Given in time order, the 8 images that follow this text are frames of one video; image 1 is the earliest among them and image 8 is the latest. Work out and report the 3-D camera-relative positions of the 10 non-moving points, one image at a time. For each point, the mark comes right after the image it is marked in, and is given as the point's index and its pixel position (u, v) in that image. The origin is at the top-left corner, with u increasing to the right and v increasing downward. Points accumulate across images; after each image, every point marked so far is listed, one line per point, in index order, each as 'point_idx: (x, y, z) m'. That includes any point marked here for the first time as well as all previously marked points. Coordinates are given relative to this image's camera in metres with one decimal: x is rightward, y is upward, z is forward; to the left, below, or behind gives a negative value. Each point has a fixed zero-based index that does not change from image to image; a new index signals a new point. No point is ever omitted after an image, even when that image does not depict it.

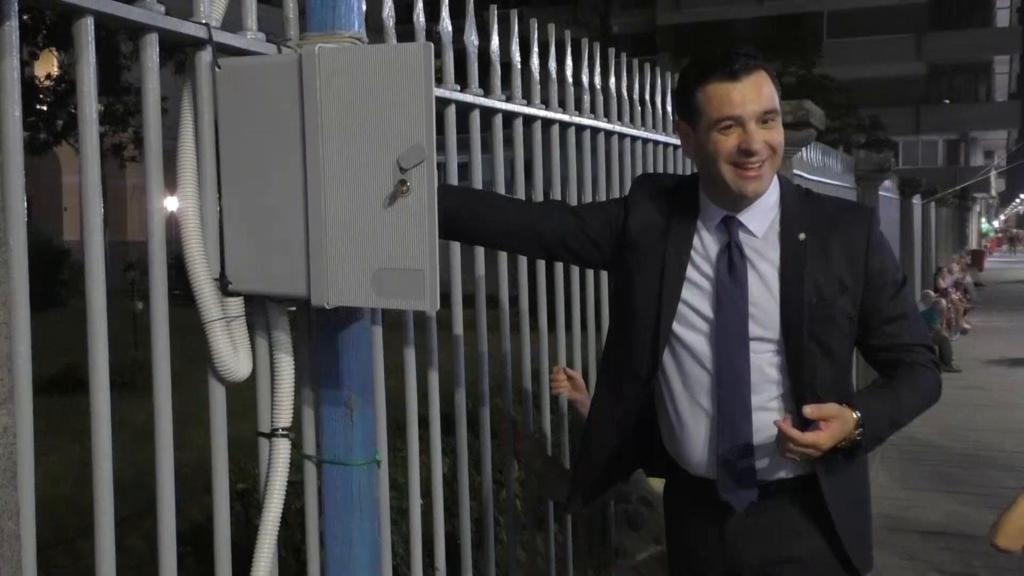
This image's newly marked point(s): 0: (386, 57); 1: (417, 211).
0: (-0.4, +0.8, +2.2) m
1: (-0.3, +0.3, +2.1) m
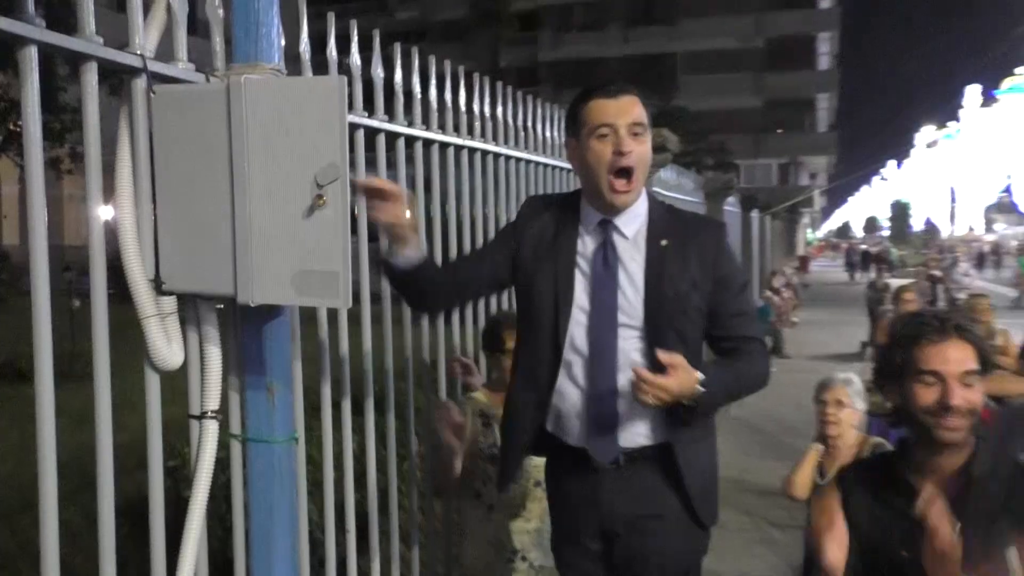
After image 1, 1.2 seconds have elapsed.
0: (-0.8, +0.8, +2.5) m
1: (-0.7, +0.3, +2.5) m
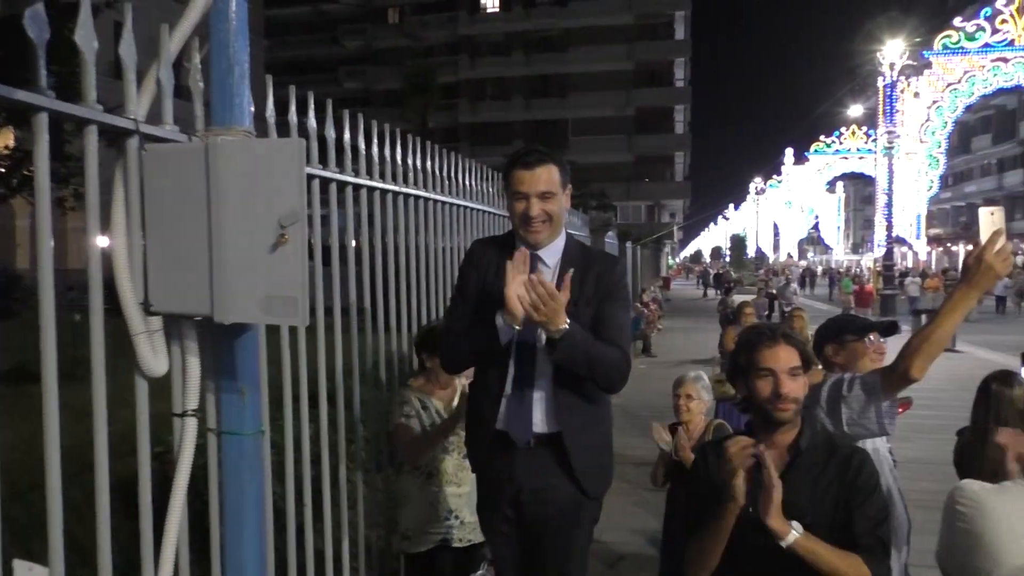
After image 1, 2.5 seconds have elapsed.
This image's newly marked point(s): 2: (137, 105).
0: (-1.2, +0.7, +3.2) m
1: (-1.1, +0.2, +3.2) m
2: (-1.9, +0.9, +3.2) m
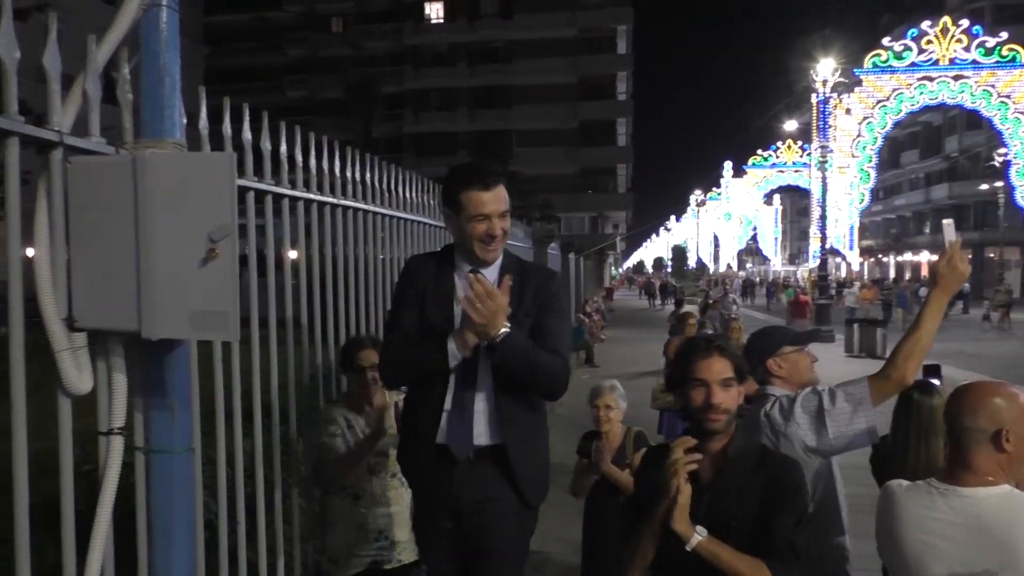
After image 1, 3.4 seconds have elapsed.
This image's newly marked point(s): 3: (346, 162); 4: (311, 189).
0: (-1.5, +0.6, +3.2) m
1: (-1.4, +0.1, +3.2) m
2: (-2.2, +0.8, +3.1) m
3: (-1.1, +0.8, +4.2) m
4: (-1.2, +0.6, +4.0) m
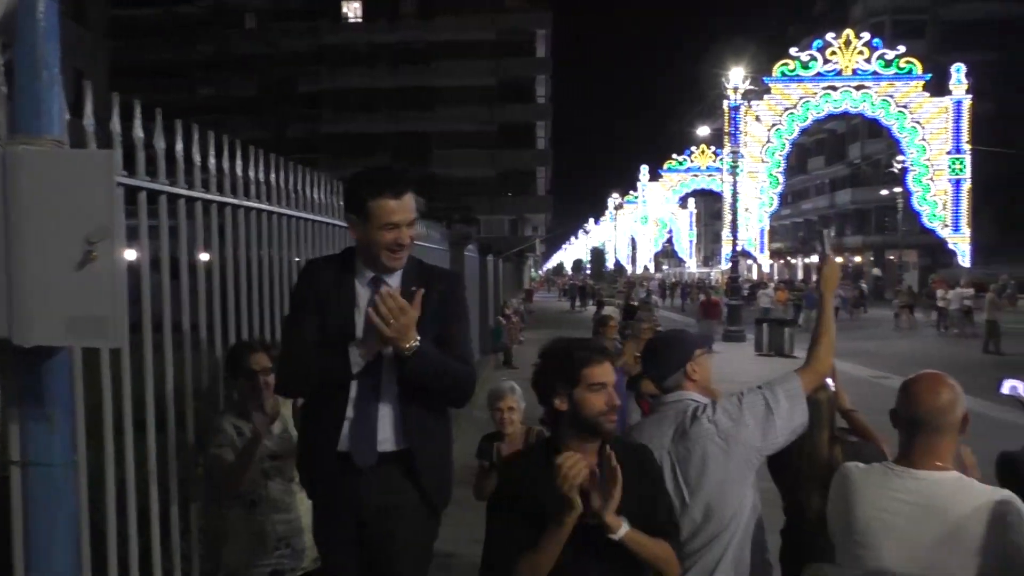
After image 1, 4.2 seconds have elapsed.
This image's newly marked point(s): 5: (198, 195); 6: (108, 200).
0: (-2.0, +0.6, +3.0) m
1: (-1.9, +0.1, +3.0) m
2: (-2.7, +0.8, +2.9) m
3: (-1.6, +0.8, +4.1) m
4: (-1.8, +0.6, +3.9) m
5: (-1.8, +0.5, +3.7) m
6: (-1.9, +0.4, +3.0) m
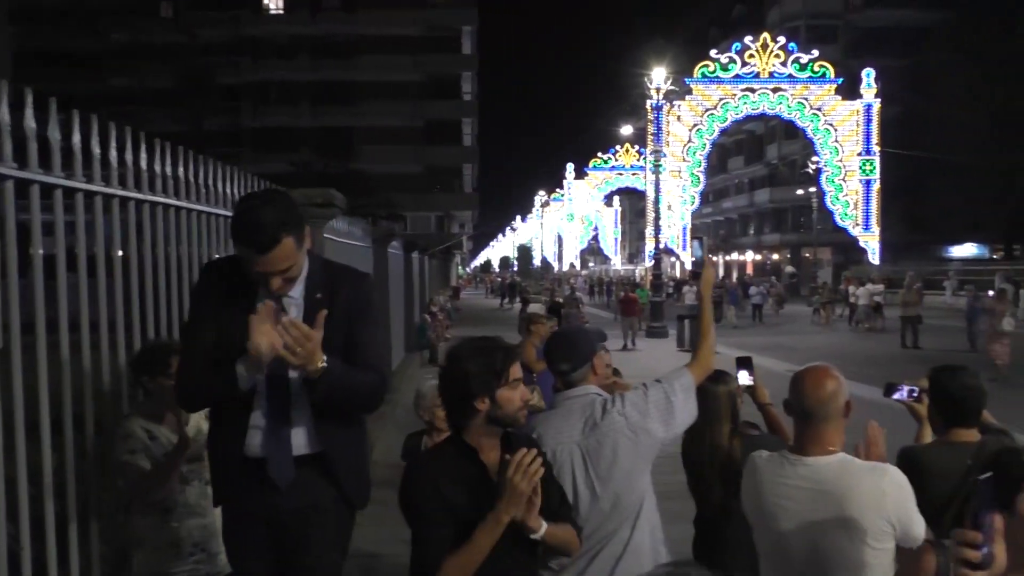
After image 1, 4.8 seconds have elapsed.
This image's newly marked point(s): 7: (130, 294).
0: (-2.4, +0.6, +2.9) m
1: (-2.3, +0.1, +2.9) m
2: (-3.1, +0.8, +2.7) m
3: (-2.1, +0.8, +3.9) m
4: (-2.3, +0.6, +3.7) m
5: (-2.3, +0.5, +3.6) m
6: (-2.3, +0.4, +2.9) m
7: (-2.3, 0.0, +3.9) m
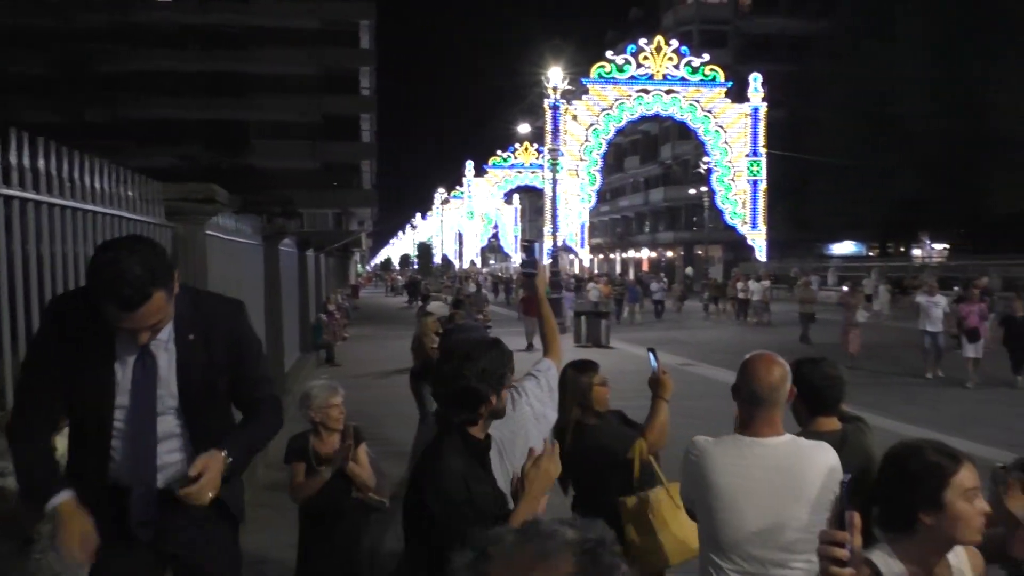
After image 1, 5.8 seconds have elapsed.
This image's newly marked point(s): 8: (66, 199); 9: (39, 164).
0: (-3.0, +0.6, +2.6) m
1: (-2.9, +0.1, +2.6) m
2: (-3.7, +0.8, +2.4) m
3: (-2.8, +0.8, +3.7) m
4: (-2.9, +0.6, +3.5) m
5: (-2.9, +0.5, +3.4) m
6: (-2.9, +0.4, +2.6) m
7: (-2.9, 0.0, +3.7) m
8: (-2.8, +0.6, +4.2) m
9: (-2.8, +0.8, +4.0) m
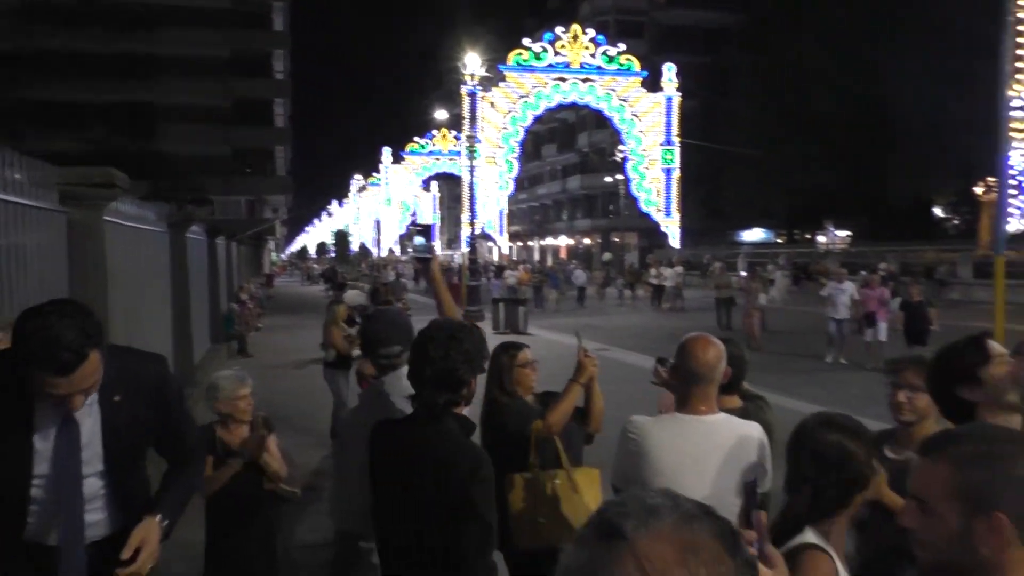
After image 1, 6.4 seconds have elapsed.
0: (-3.5, +0.6, +2.4) m
1: (-3.3, +0.1, +2.4) m
2: (-4.1, +0.8, +2.2) m
3: (-3.3, +0.9, +3.5) m
4: (-3.4, +0.6, +3.3) m
5: (-3.4, +0.6, +3.1) m
6: (-3.3, +0.4, +2.4) m
7: (-3.5, 0.0, +3.5) m
8: (-3.4, +0.6, +4.0) m
9: (-3.4, +0.8, +3.7) m
